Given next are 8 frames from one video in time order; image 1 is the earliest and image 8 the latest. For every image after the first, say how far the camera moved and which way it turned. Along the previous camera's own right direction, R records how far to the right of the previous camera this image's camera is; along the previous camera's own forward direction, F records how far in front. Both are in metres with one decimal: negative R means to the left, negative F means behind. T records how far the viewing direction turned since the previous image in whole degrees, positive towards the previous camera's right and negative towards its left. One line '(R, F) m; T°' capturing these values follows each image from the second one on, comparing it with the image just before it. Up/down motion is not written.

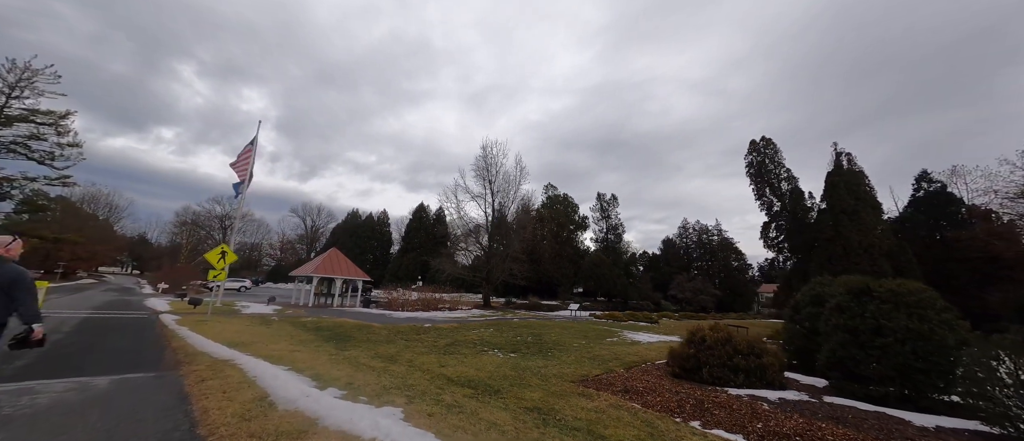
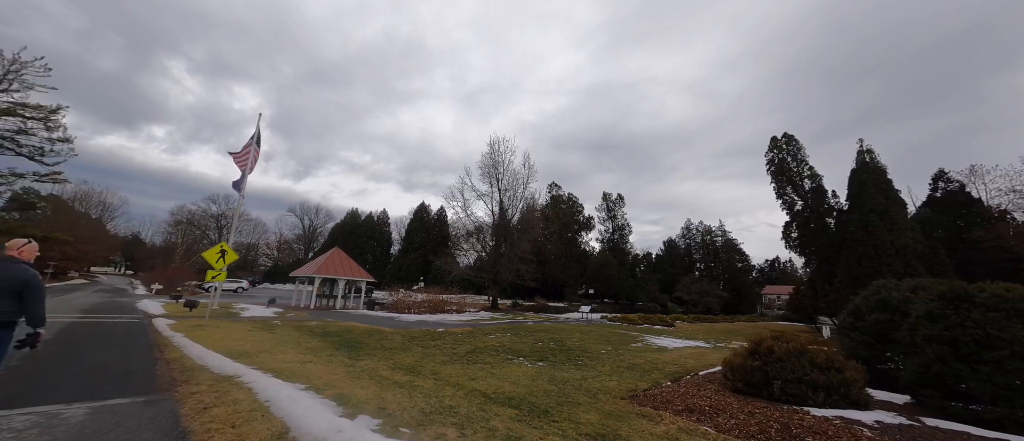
(-0.8, +0.9) m; 0°
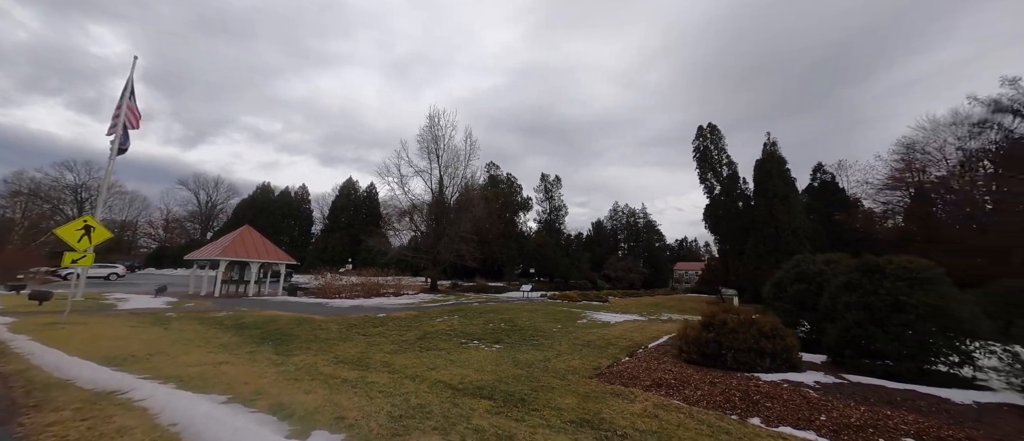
(-0.6, +0.7) m; +11°
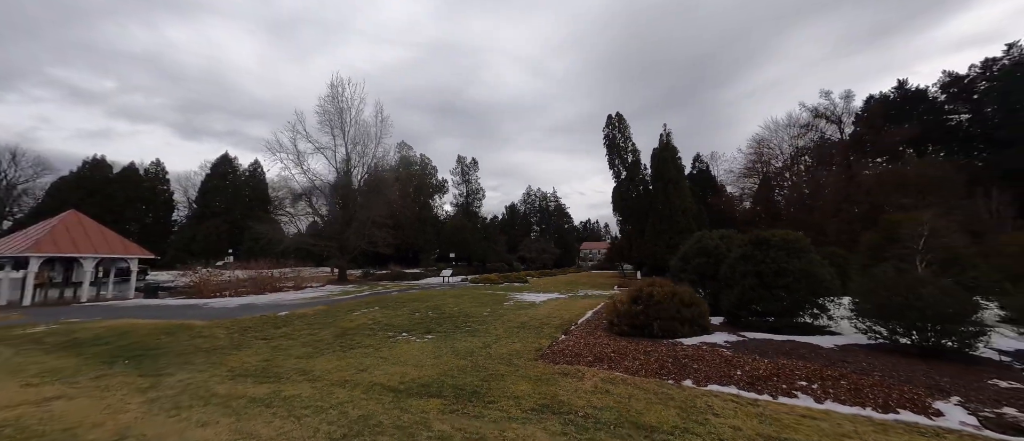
(-0.5, +0.5) m; +14°
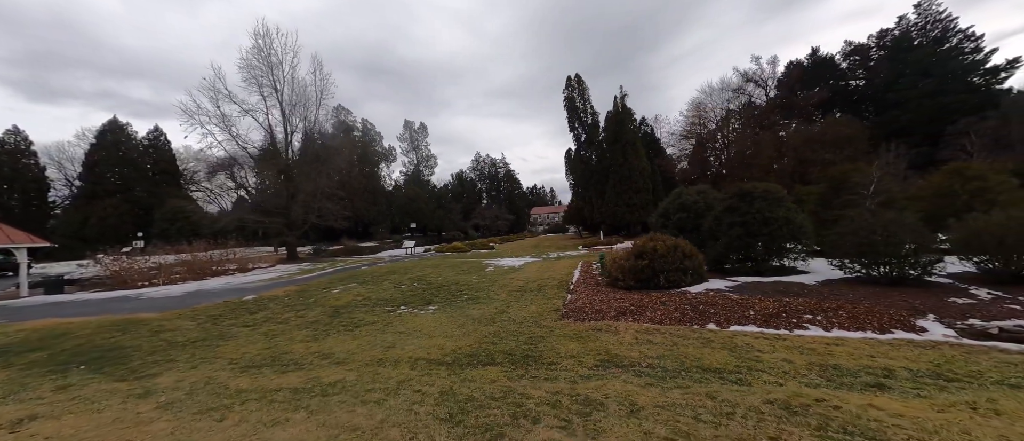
(-1.3, +0.4) m; +9°
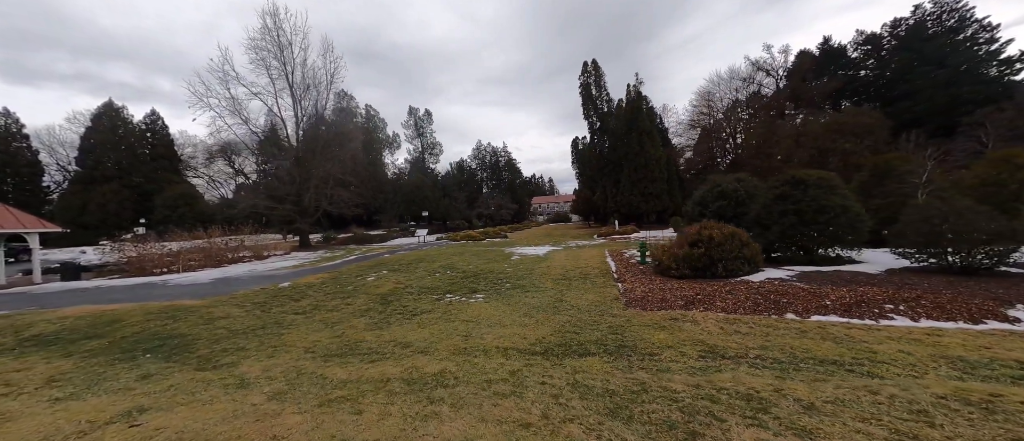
(-1.2, +0.2) m; +1°
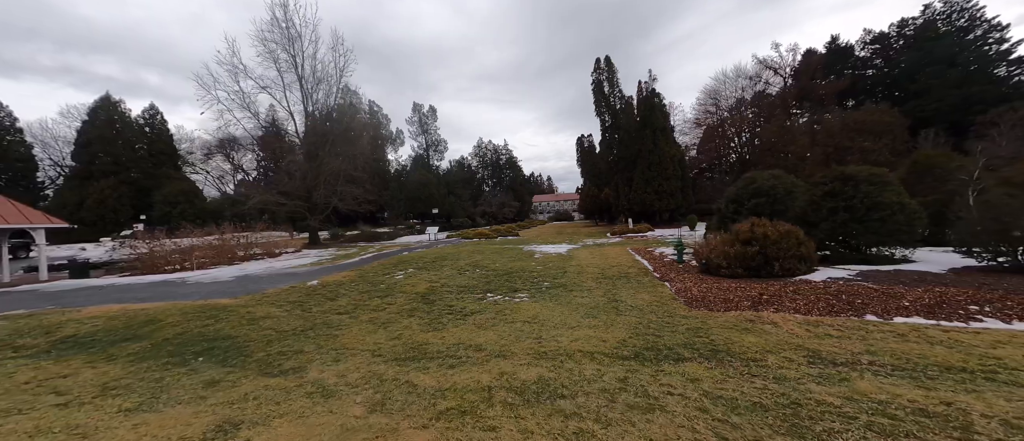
(-1.0, +0.3) m; +1°
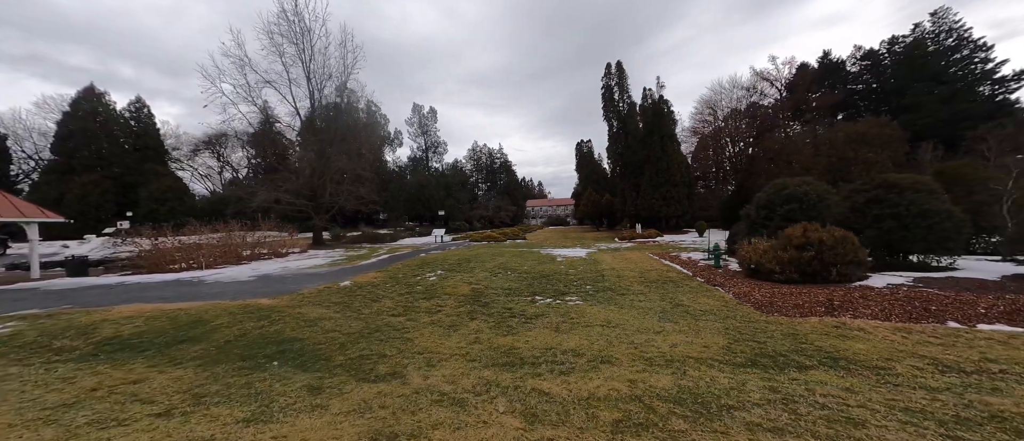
(-1.3, +0.3) m; +2°
